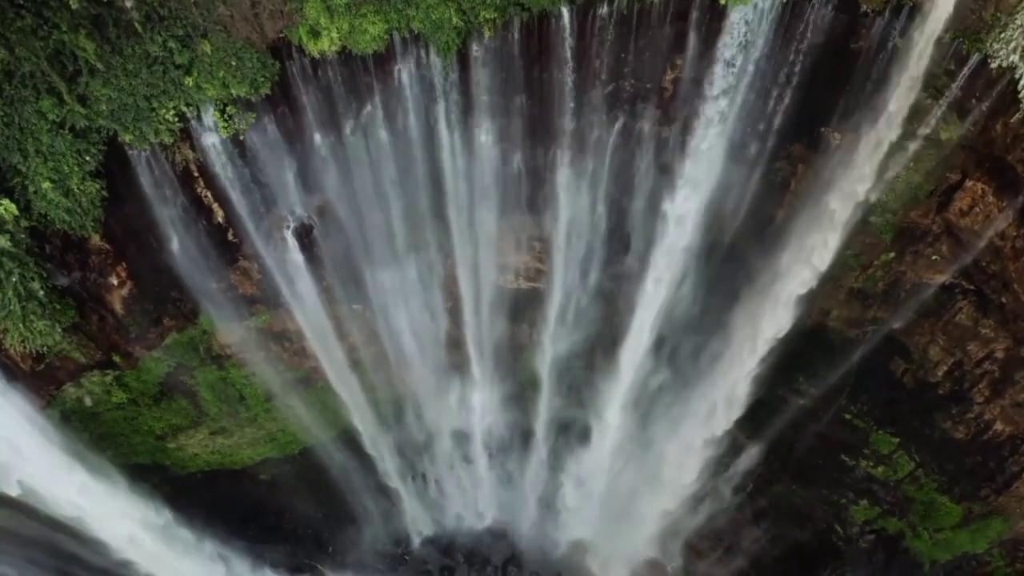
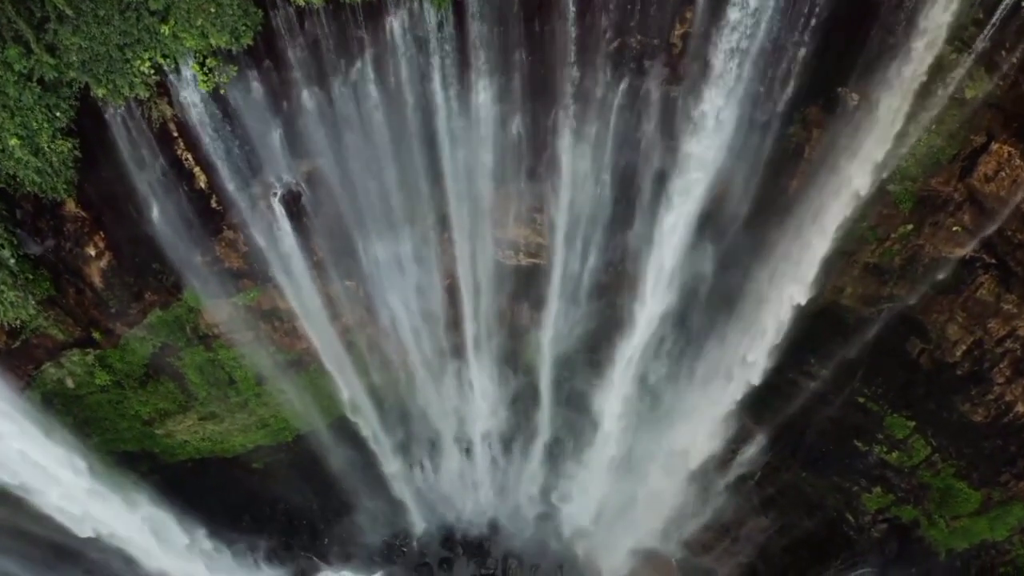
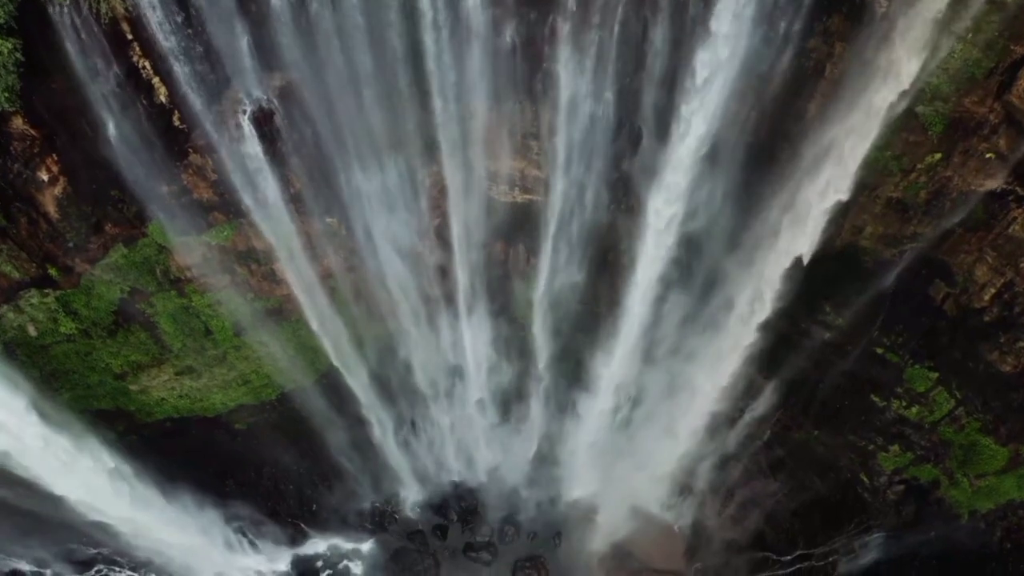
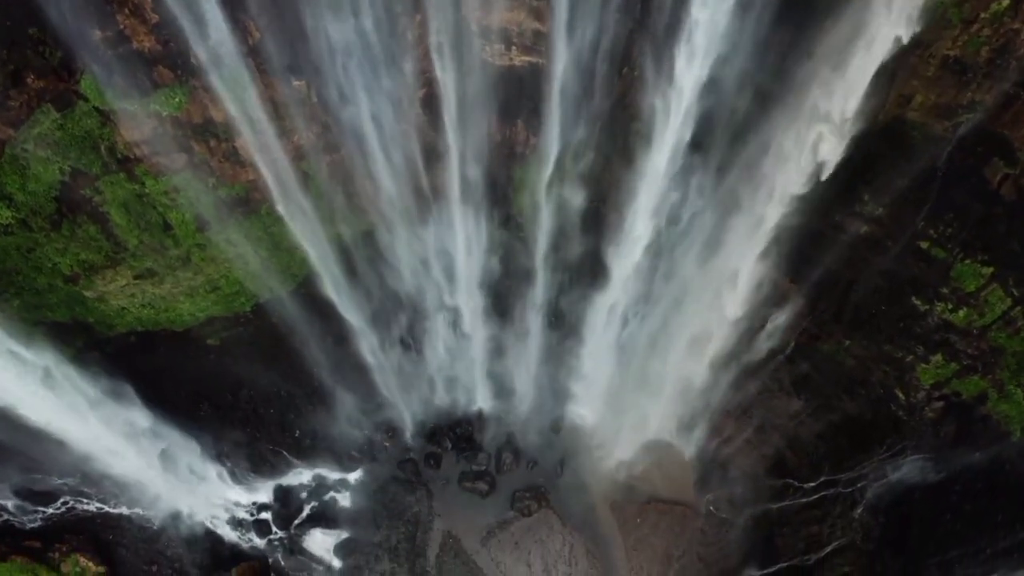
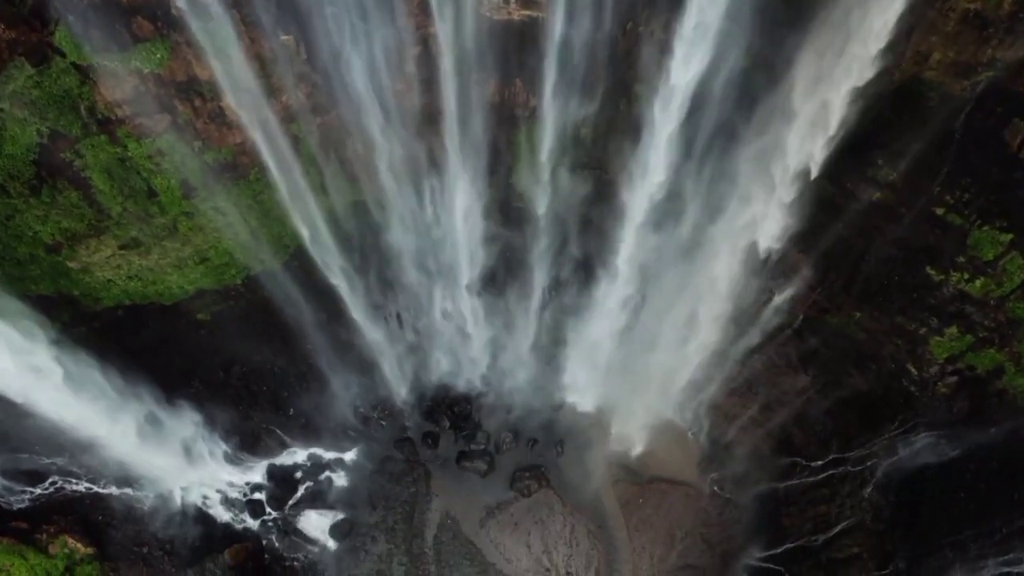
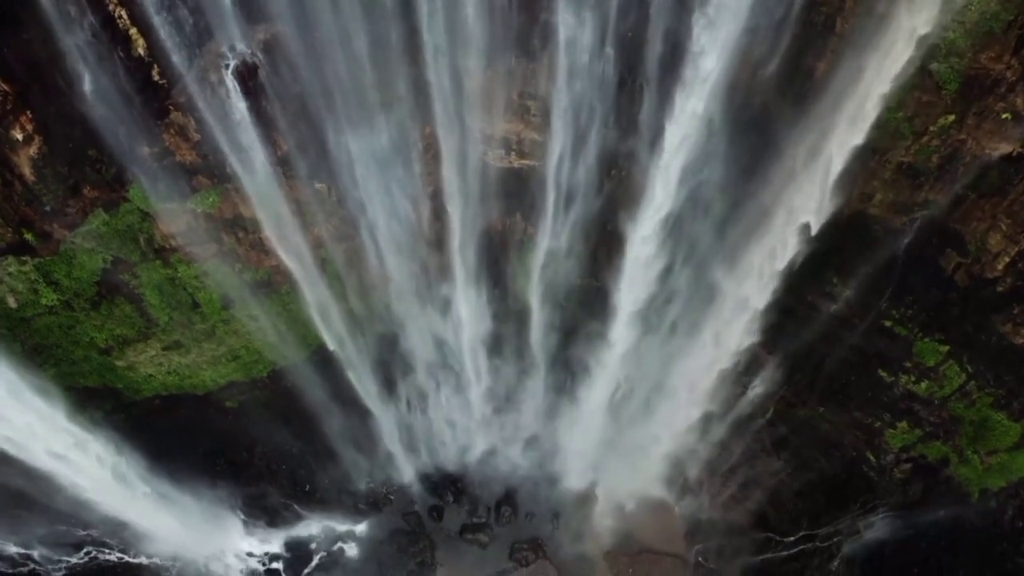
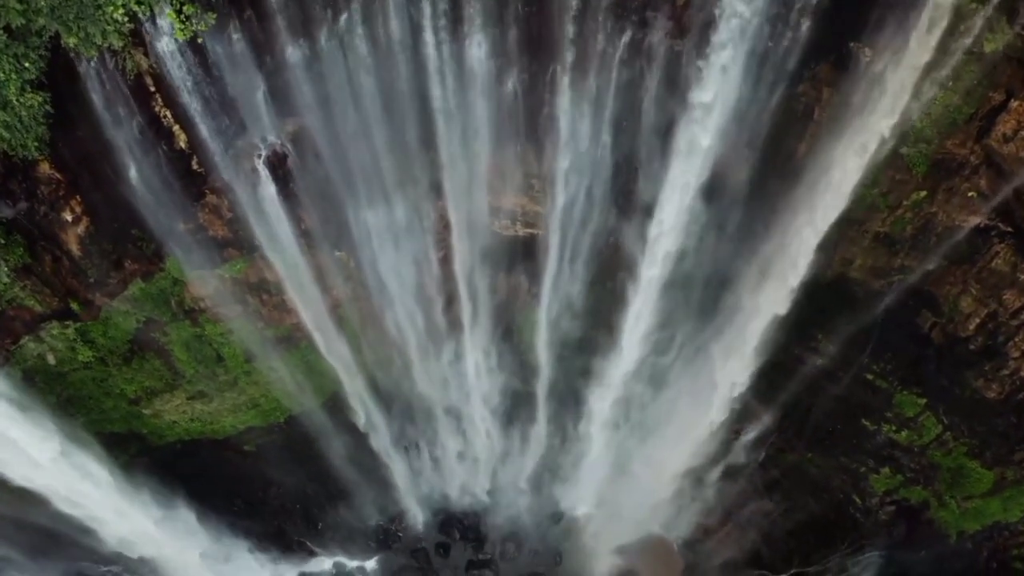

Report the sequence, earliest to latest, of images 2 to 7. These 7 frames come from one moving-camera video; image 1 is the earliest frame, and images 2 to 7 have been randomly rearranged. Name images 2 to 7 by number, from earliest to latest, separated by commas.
2, 7, 3, 6, 4, 5
